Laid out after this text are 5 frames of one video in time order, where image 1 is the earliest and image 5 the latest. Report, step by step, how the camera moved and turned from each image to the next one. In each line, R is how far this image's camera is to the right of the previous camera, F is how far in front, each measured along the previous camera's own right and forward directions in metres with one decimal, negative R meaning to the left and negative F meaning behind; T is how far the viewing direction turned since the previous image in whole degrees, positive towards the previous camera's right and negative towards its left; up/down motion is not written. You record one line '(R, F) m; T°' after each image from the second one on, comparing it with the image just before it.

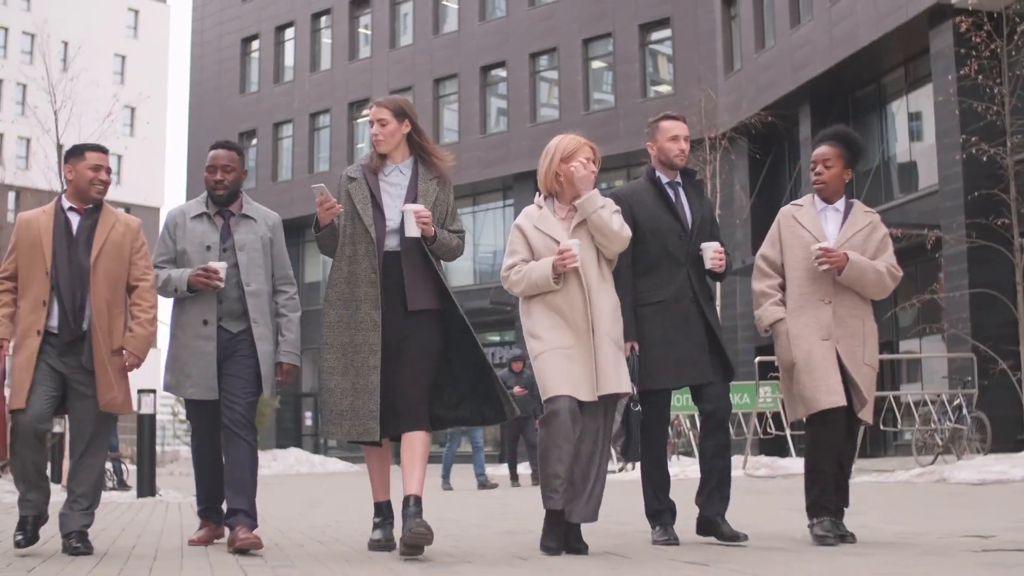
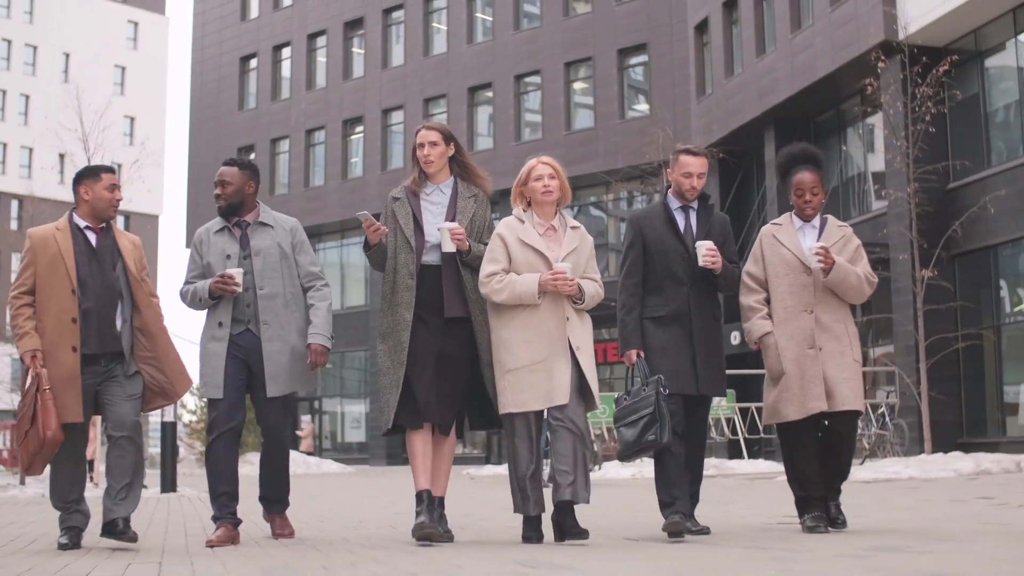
(+0.2, -1.9) m; 0°
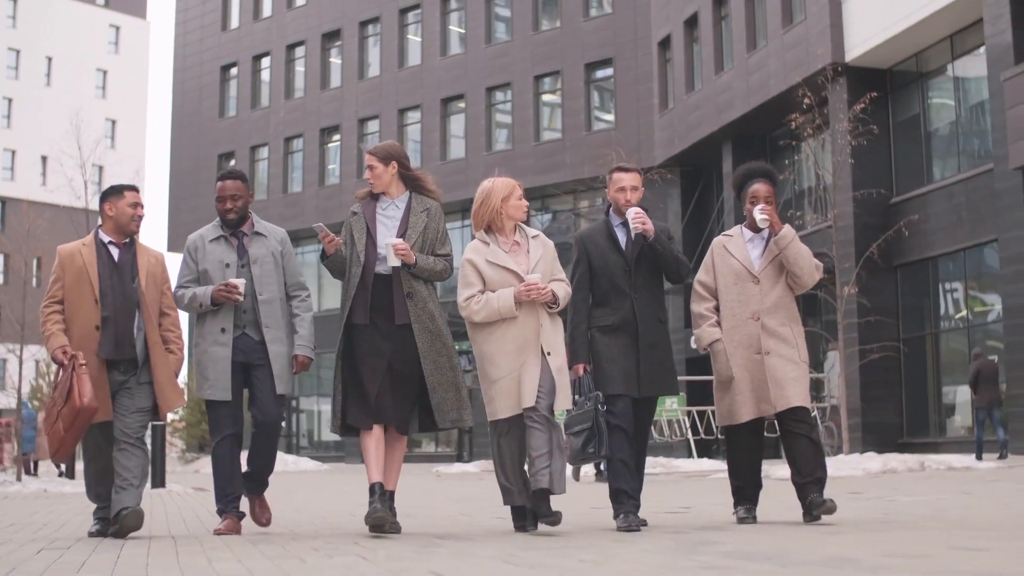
(+0.2, -1.4) m; +1°
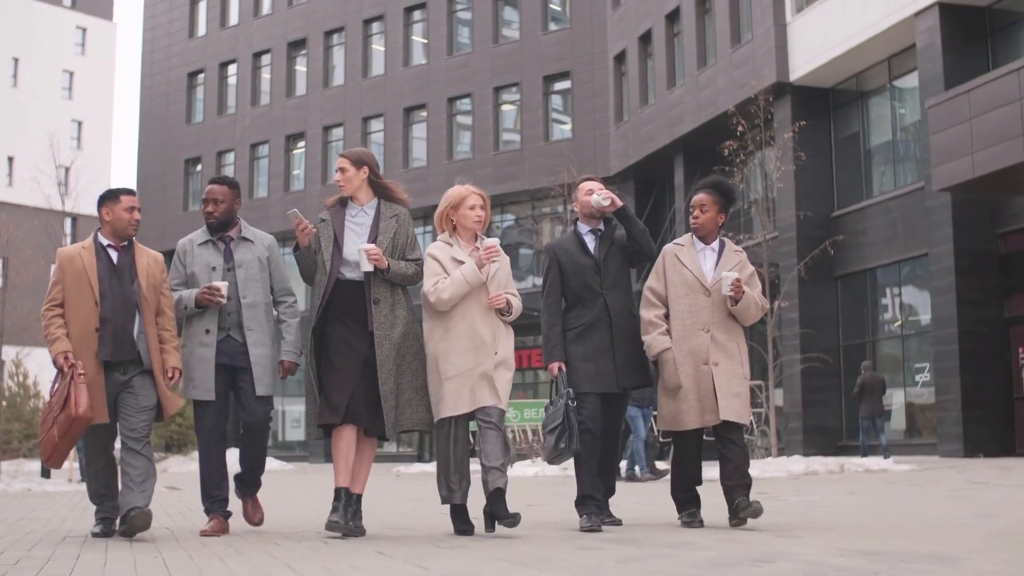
(+0.1, -1.1) m; +1°
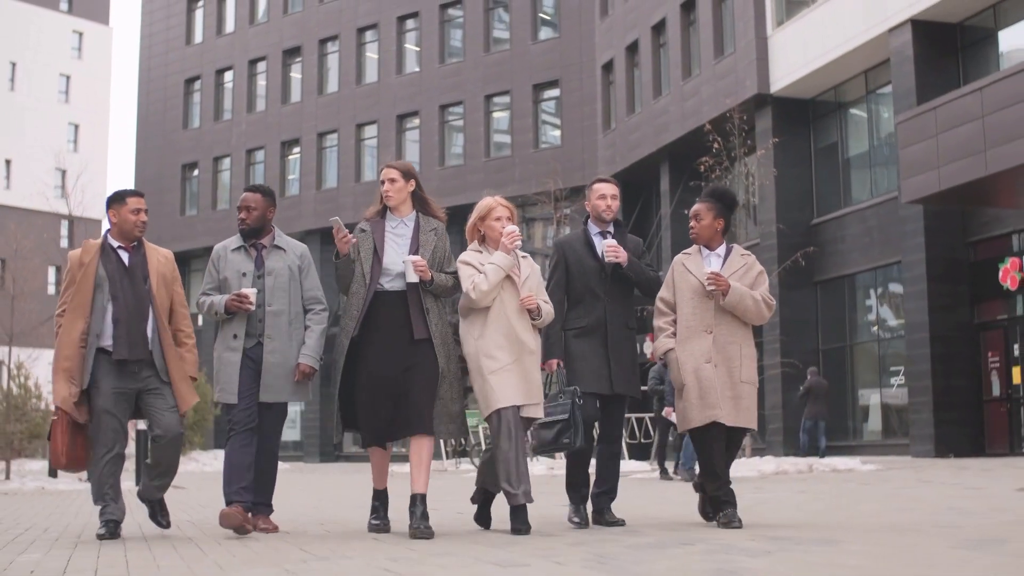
(+0.1, -0.9) m; 0°
